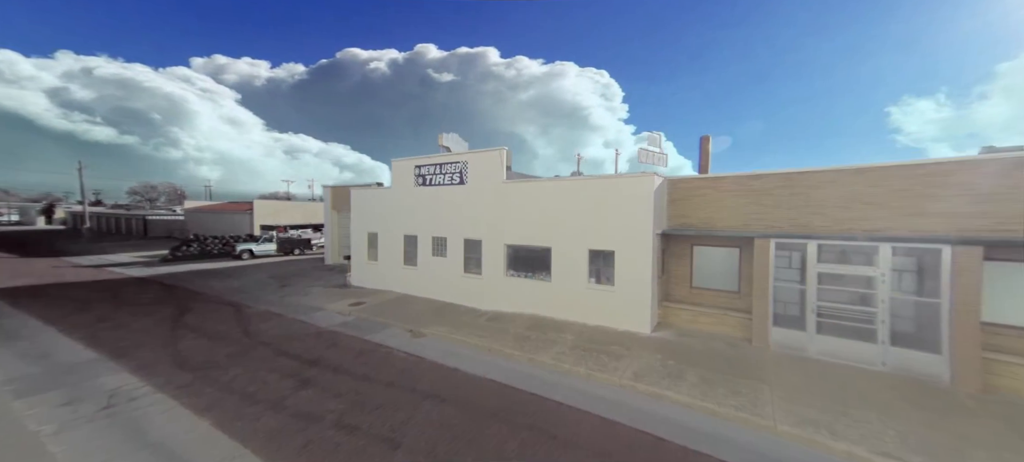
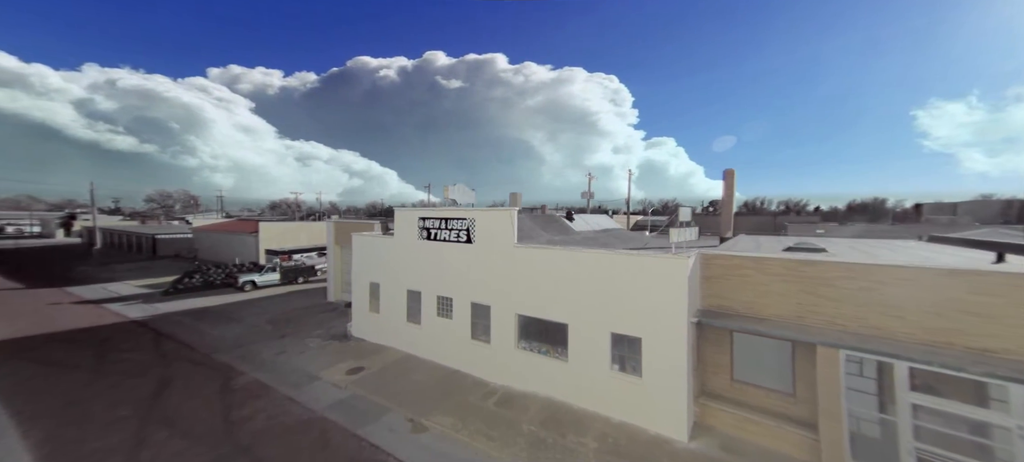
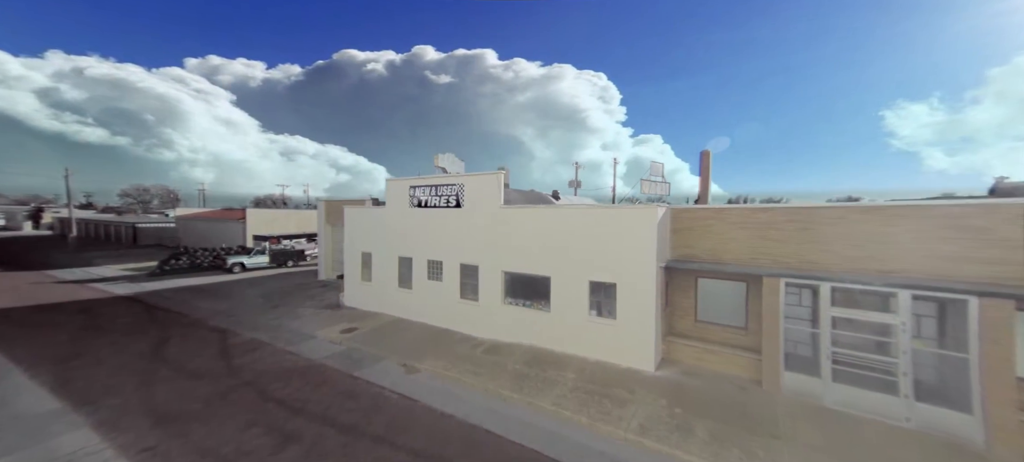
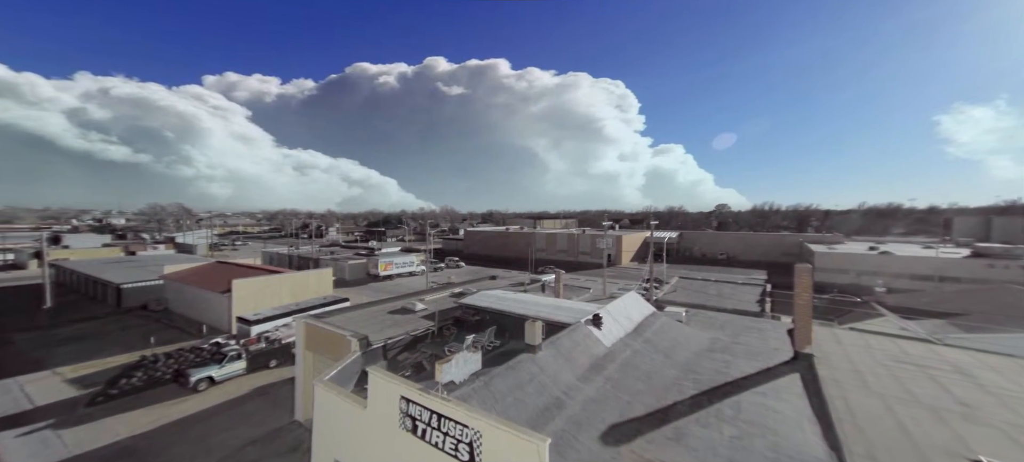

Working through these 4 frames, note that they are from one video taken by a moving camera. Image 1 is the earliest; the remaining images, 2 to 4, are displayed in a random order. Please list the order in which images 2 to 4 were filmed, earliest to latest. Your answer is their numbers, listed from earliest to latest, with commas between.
3, 2, 4
